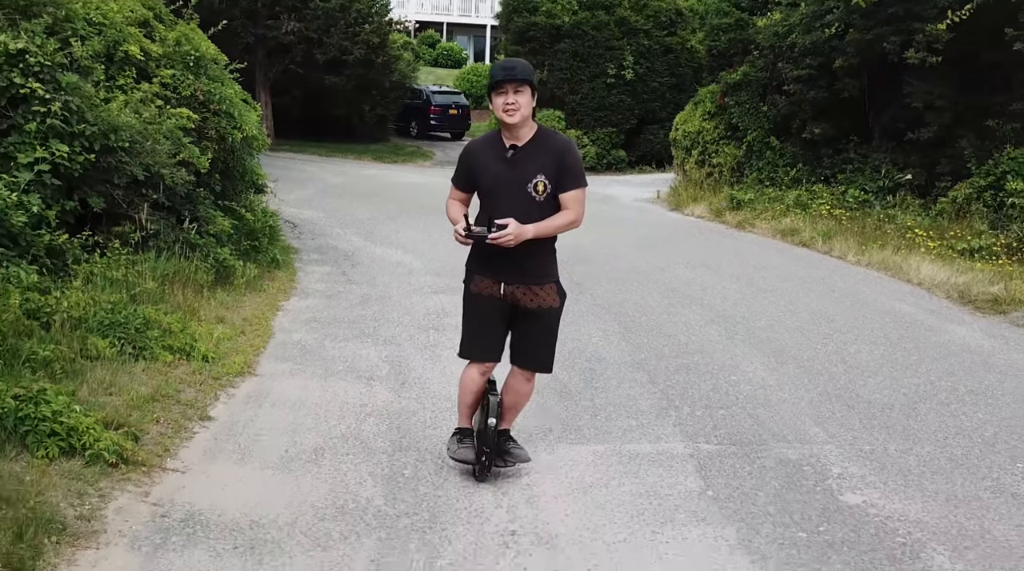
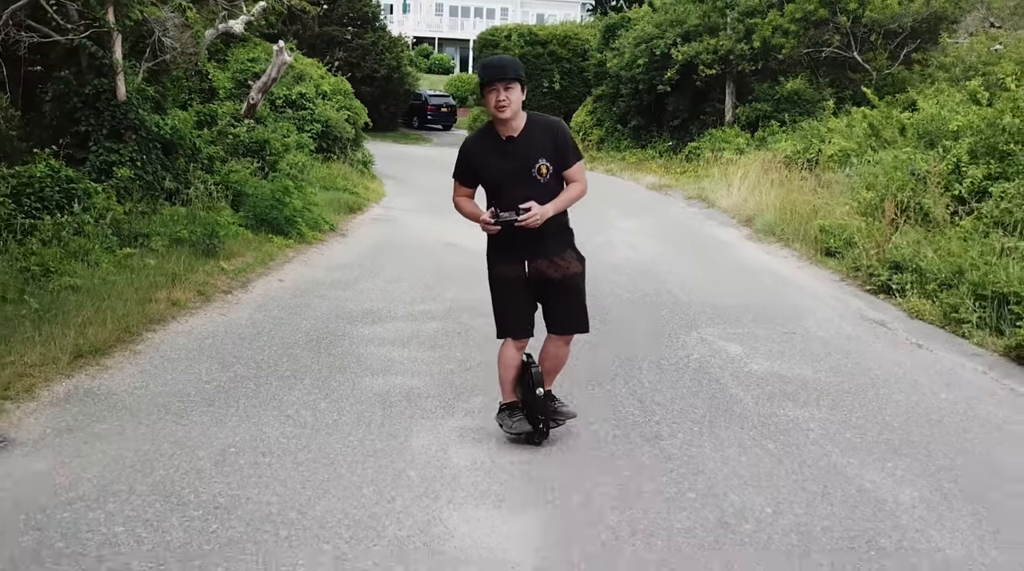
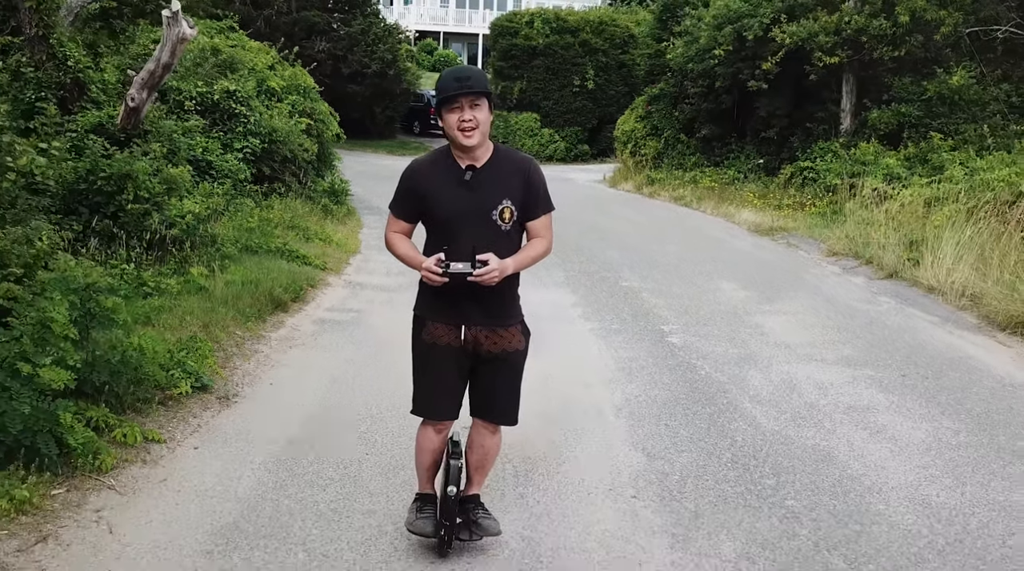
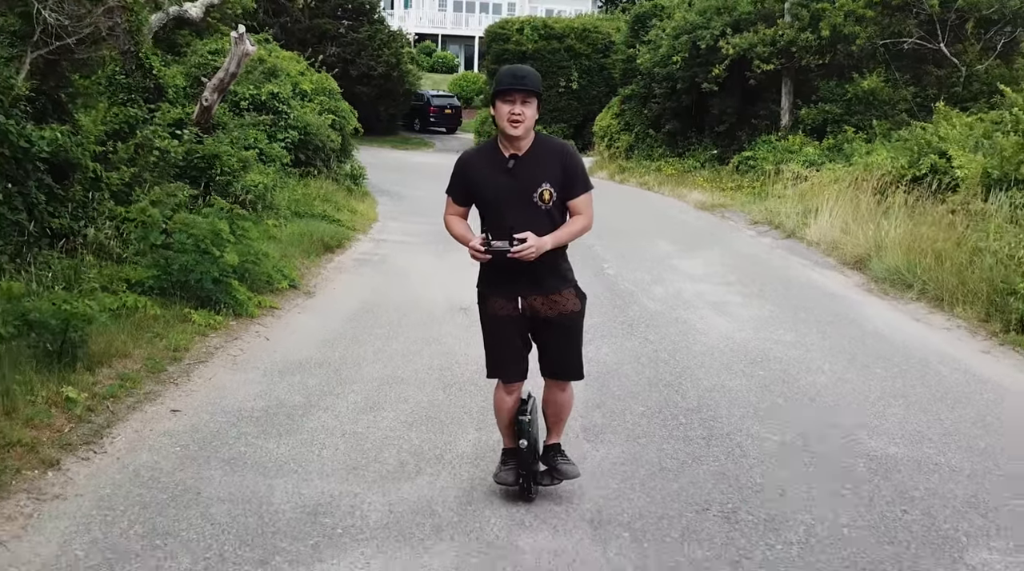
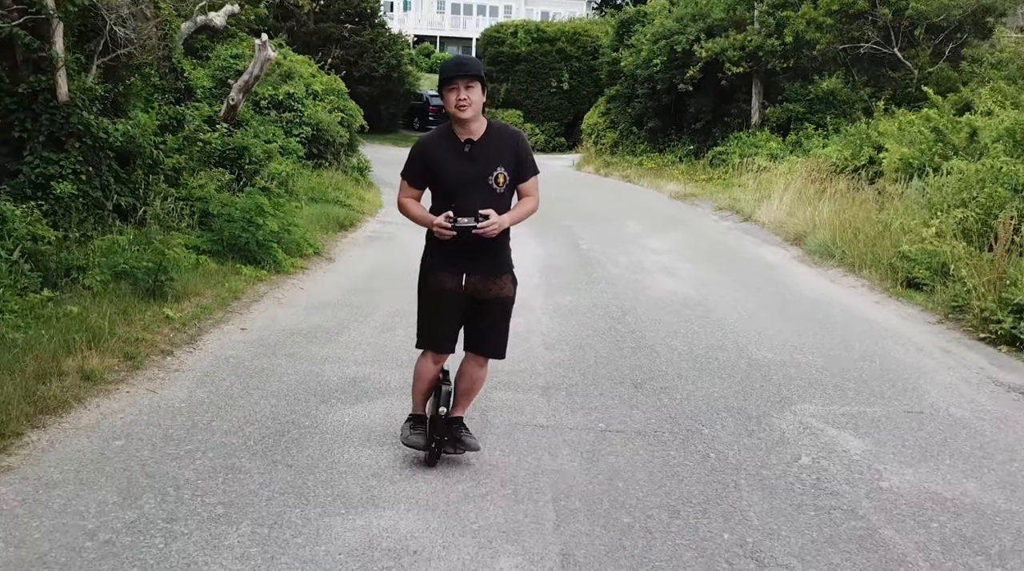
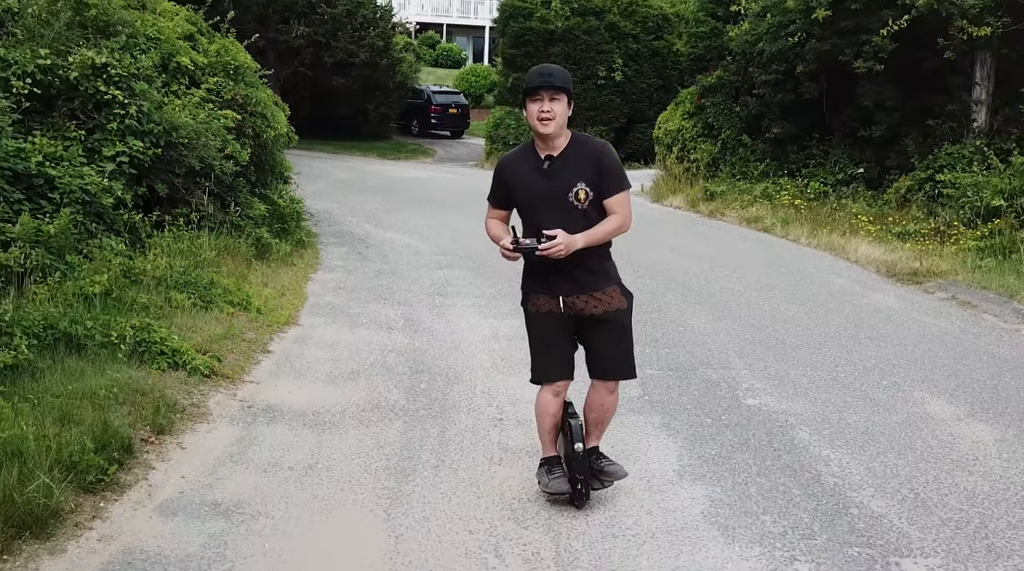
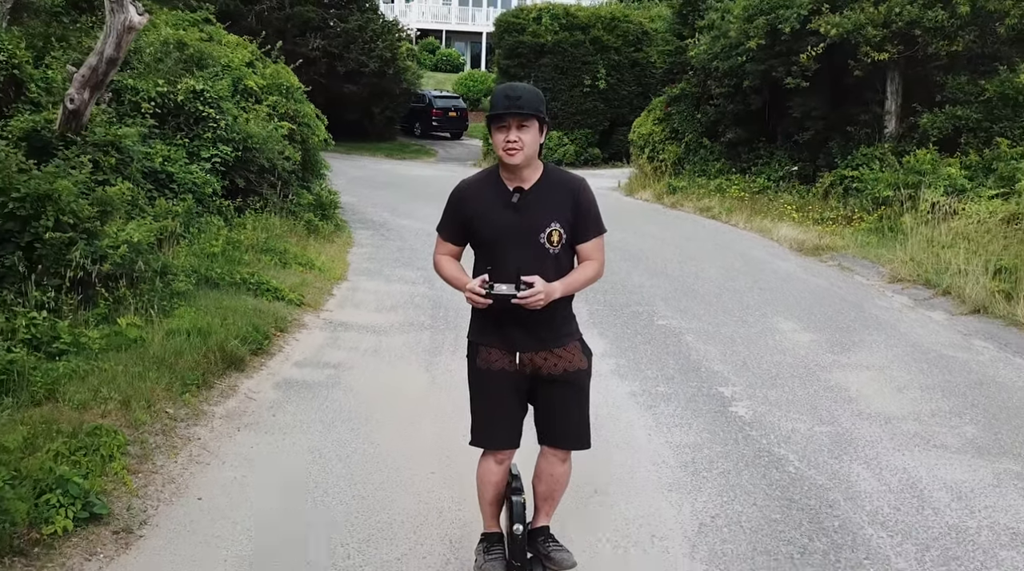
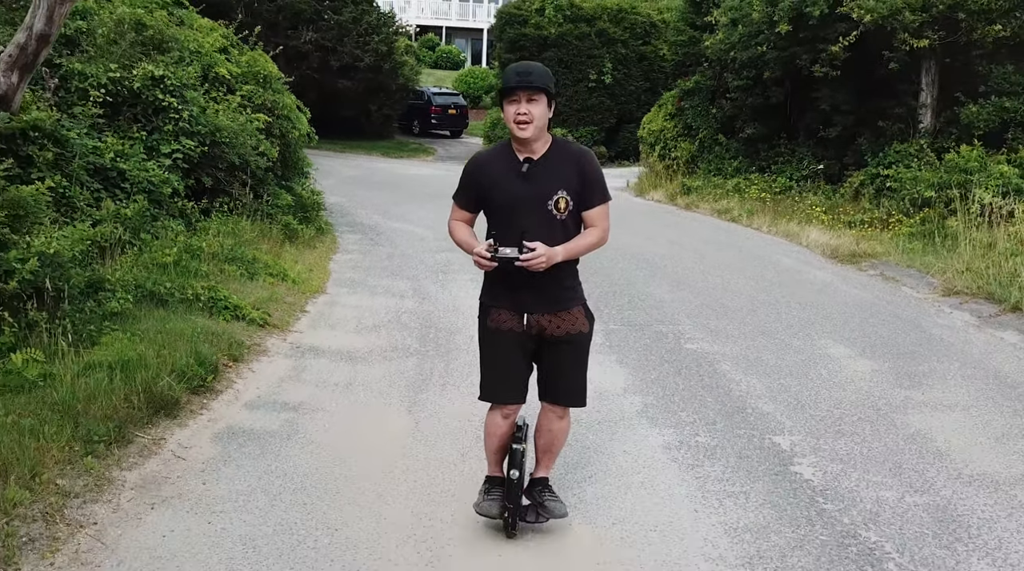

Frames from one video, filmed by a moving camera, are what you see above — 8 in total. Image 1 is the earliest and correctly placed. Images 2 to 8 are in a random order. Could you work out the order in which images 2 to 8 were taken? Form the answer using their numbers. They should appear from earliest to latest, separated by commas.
6, 8, 7, 3, 4, 5, 2
